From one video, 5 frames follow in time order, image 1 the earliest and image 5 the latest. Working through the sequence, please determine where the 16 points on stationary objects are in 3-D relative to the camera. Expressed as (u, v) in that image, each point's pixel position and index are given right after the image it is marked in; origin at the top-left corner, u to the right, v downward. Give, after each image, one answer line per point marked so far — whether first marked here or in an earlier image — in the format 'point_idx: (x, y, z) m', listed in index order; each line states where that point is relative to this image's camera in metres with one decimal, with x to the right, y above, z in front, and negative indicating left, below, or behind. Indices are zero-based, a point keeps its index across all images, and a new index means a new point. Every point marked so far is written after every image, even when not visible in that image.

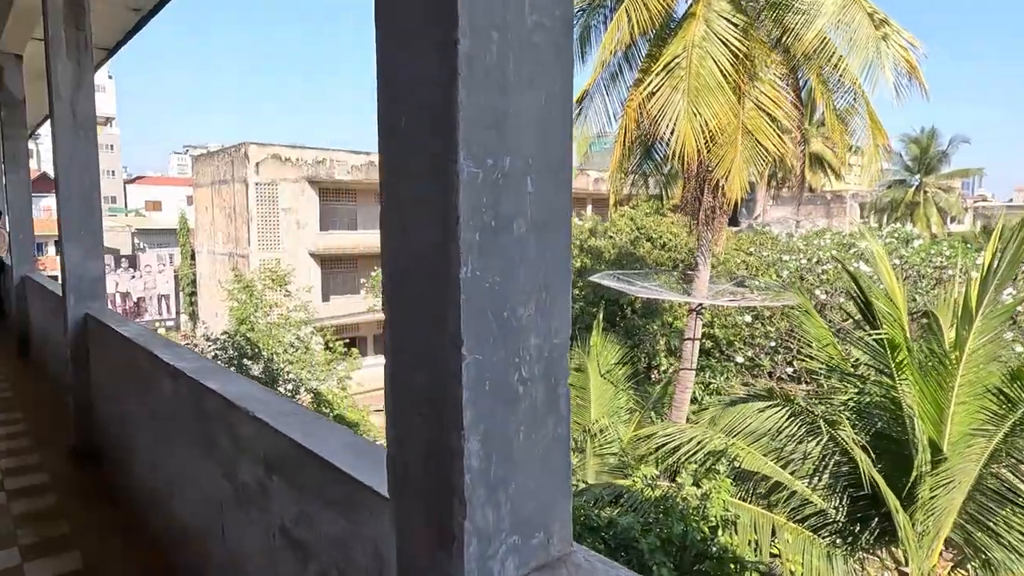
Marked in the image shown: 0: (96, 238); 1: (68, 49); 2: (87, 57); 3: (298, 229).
0: (-2.0, +0.2, +3.1) m
1: (-2.0, +1.1, +2.9) m
2: (-2.0, +1.1, +3.0) m
3: (-5.9, +1.6, +17.7) m
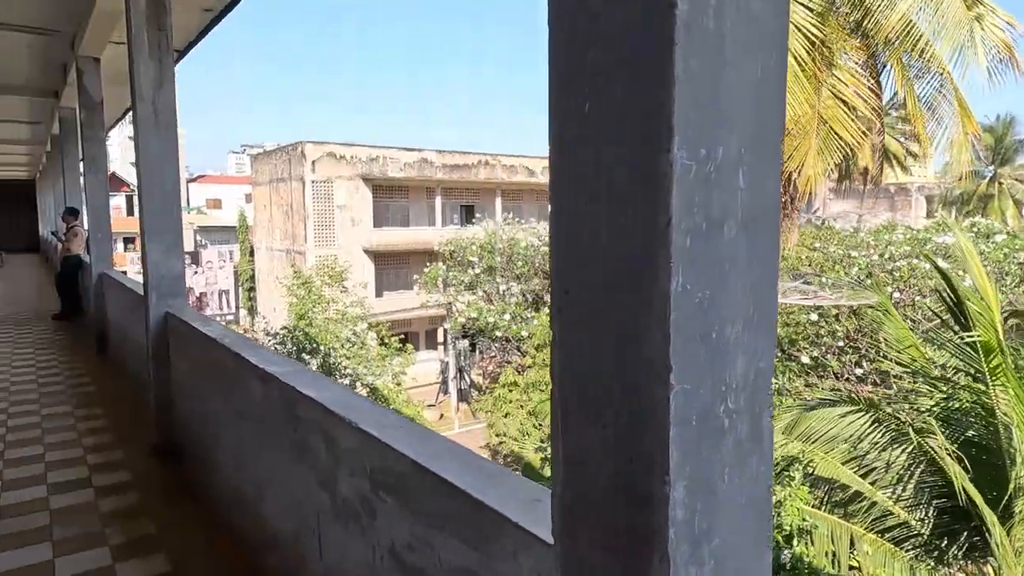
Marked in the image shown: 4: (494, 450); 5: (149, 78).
0: (-1.6, +0.3, +3.1) m
1: (-1.6, +1.1, +3.0) m
2: (-1.6, +1.1, +3.0) m
3: (-4.5, +1.7, +18.0) m
4: (-0.4, -3.3, +13.4) m
5: (-1.7, +1.0, +3.0) m
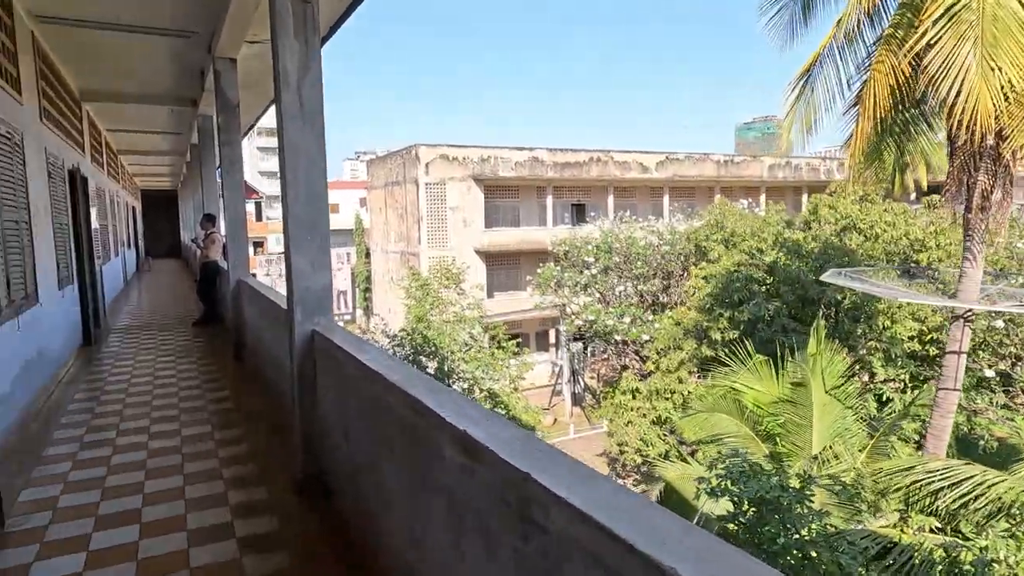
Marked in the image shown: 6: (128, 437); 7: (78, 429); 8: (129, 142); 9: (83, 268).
0: (-0.8, +0.2, +2.7) m
1: (-0.8, +1.0, +2.5) m
2: (-0.8, +1.0, +2.6) m
3: (-1.3, +1.7, +17.8) m
4: (+2.1, -3.4, +12.6) m
5: (-0.9, +0.9, +2.5) m
6: (-2.3, -0.8, +3.8) m
7: (-2.6, -0.8, +3.9) m
8: (-6.6, +2.5, +11.1) m
9: (-4.2, +0.2, +6.3) m
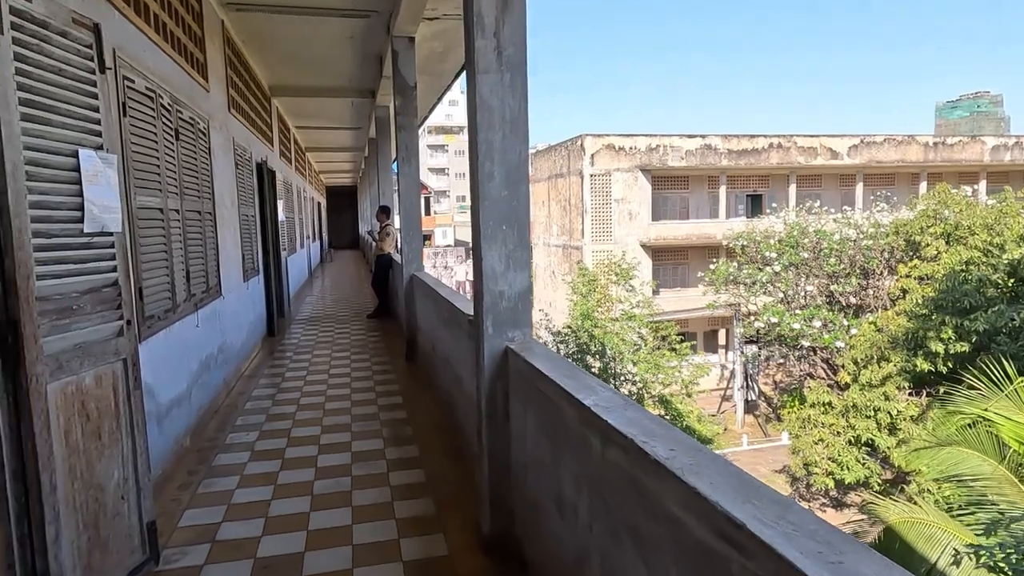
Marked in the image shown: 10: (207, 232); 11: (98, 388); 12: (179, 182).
0: (0.0, +0.2, +2.1) m
1: (-0.1, +1.0, +1.9) m
2: (0.0, +1.0, +2.0) m
3: (+3.2, +1.8, +16.8) m
4: (+5.1, -3.4, +11.1) m
5: (-0.1, +0.9, +1.9) m
6: (-1.2, -0.8, +3.5) m
7: (-1.4, -0.7, +3.7) m
8: (-3.5, +2.7, +11.6) m
9: (-2.4, +0.3, +6.4) m
10: (-1.8, +0.3, +3.8) m
11: (-1.2, -0.3, +1.8) m
12: (-1.7, +0.5, +3.2) m
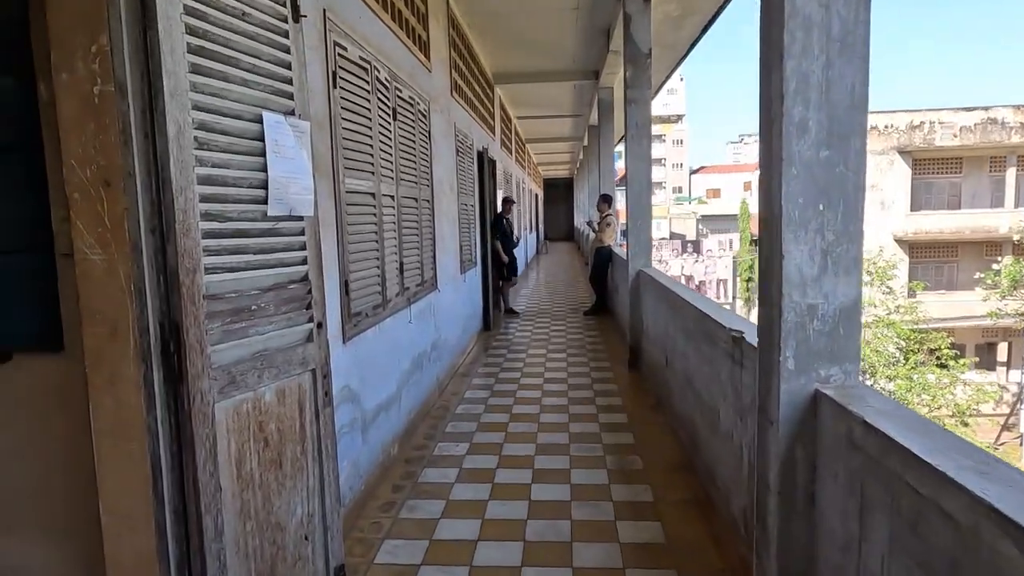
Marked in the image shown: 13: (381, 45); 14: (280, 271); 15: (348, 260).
0: (+0.7, +0.2, +1.4) m
1: (+0.6, +1.0, +1.2) m
2: (+0.7, +1.0, +1.2) m
3: (+8.4, +1.8, +14.3) m
4: (+8.2, -3.5, +8.3) m
5: (+0.6, +0.9, +1.2) m
6: (0.0, -0.8, +3.1) m
7: (-0.2, -0.7, +3.3) m
8: (+0.4, +2.8, +11.5) m
9: (-0.2, +0.4, +6.2) m
10: (-0.5, +0.4, +3.5) m
11: (-0.5, -0.3, +1.5) m
12: (-0.5, +0.6, +2.9) m
13: (-0.6, +1.1, +2.8) m
14: (-0.5, 0.0, +1.5) m
15: (-0.6, +0.1, +2.3) m
